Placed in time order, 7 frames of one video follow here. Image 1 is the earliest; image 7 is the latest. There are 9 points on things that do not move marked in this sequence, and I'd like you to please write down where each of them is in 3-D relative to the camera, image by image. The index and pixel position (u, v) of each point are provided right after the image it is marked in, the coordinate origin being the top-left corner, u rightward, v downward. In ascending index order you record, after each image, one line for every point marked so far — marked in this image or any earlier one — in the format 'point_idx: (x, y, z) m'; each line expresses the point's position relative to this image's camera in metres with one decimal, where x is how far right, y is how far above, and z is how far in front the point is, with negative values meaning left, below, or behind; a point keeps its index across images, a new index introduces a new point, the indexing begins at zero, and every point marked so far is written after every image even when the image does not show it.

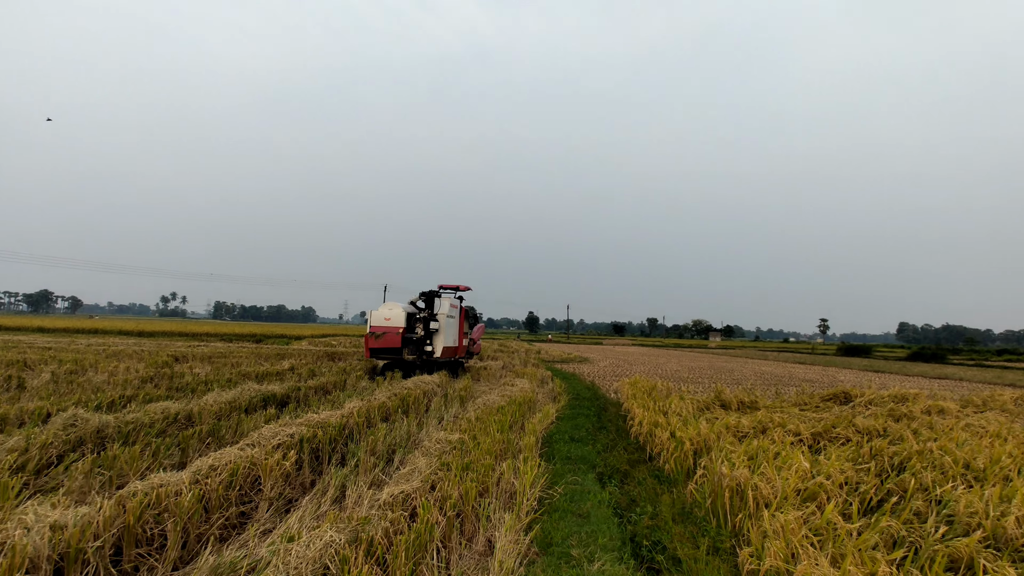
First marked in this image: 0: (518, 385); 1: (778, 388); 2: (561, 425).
0: (+0.1, -2.1, +10.9) m
1: (+7.1, -2.7, +13.2) m
2: (+0.6, -1.7, +6.3) m
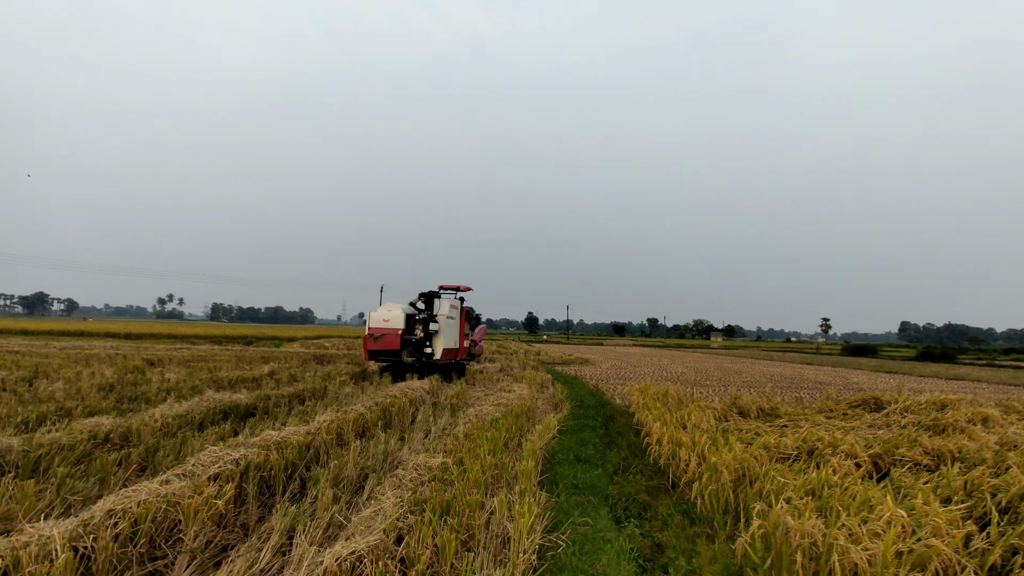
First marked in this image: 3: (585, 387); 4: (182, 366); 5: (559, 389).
0: (+0.1, -2.1, +10.1) m
1: (+7.1, -2.6, +12.4) m
2: (+0.6, -1.7, +5.5) m
3: (+1.8, -2.4, +11.9) m
4: (-8.3, -1.9, +12.4) m
5: (+1.0, -2.1, +10.5) m
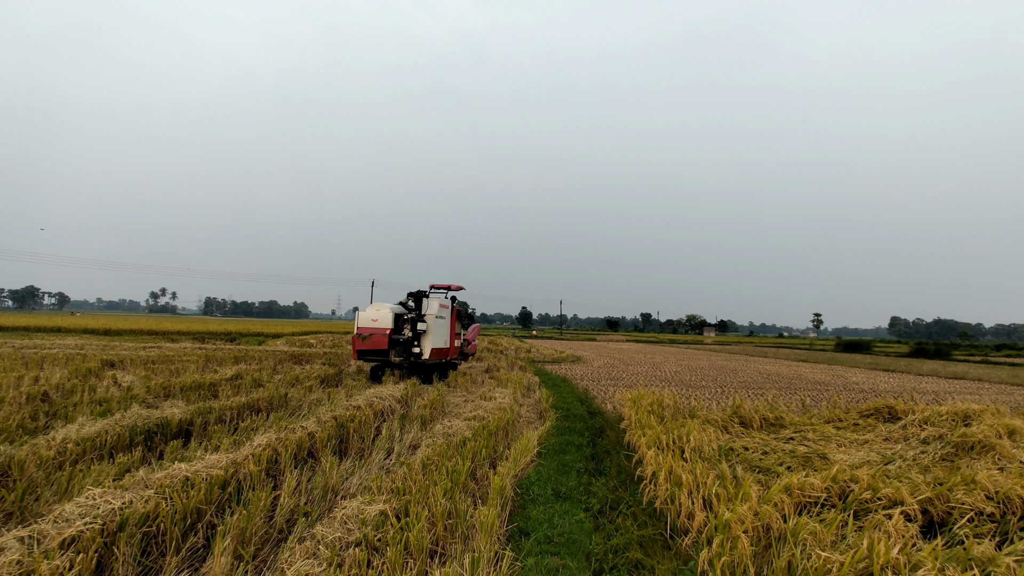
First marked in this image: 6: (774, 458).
0: (-0.3, -2.0, +9.3) m
1: (+6.7, -2.5, +11.7) m
2: (+0.3, -1.7, +4.7) m
3: (+1.4, -2.3, +11.1) m
4: (-8.6, -1.8, +11.5) m
5: (+0.6, -2.1, +9.7) m
6: (+2.8, -1.8, +5.3) m
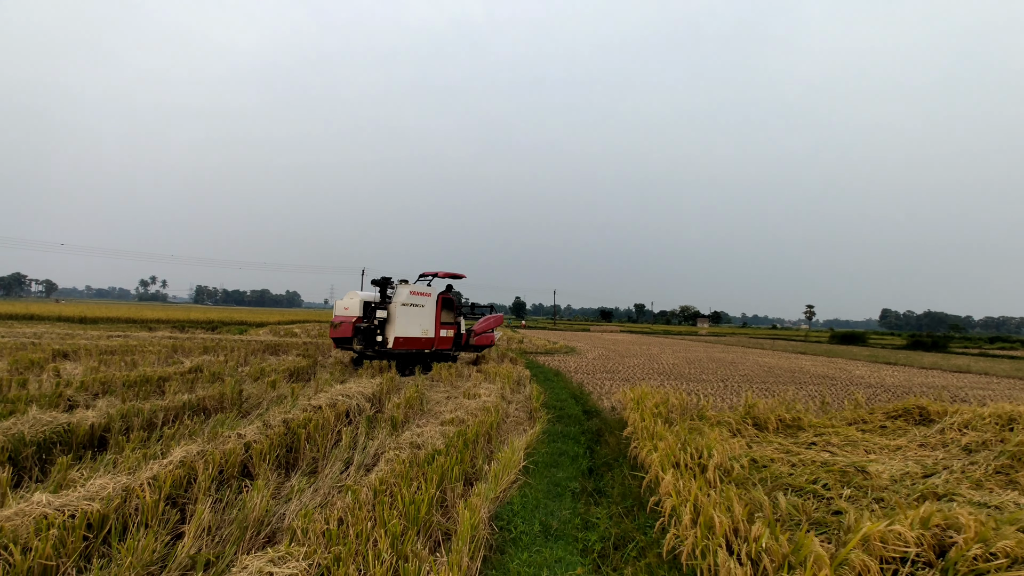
0: (-0.5, -1.8, +8.4) m
1: (+6.5, -2.3, +10.9) m
2: (+0.1, -1.5, +3.8) m
3: (+1.2, -2.0, +10.3) m
4: (-8.9, -1.5, +10.5) m
5: (+0.4, -1.8, +8.8) m
6: (+2.6, -1.7, +4.4) m
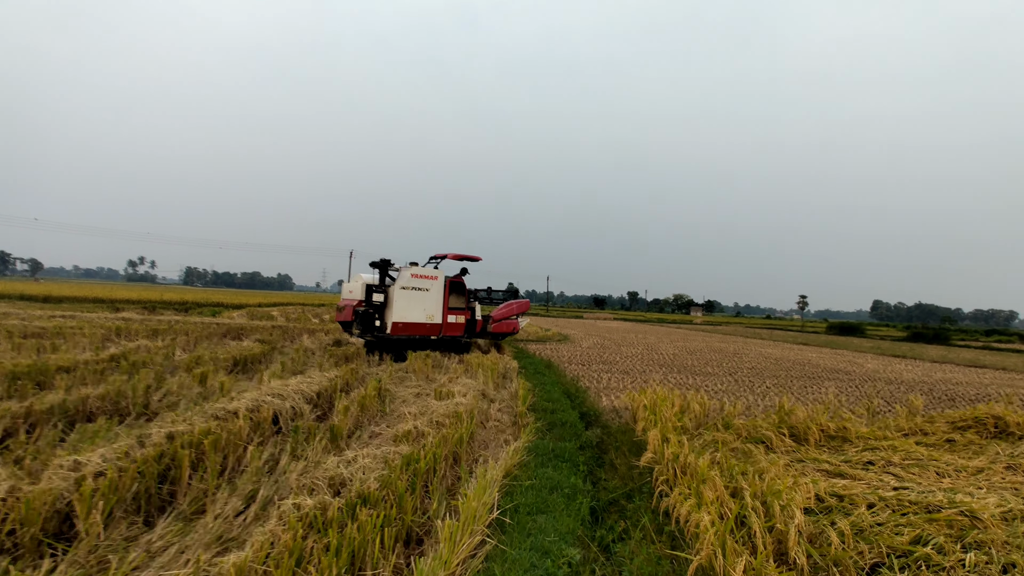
0: (-0.7, -1.4, +7.0) m
1: (+6.2, -2.0, +9.7) m
2: (0.0, -1.3, +2.4) m
3: (+0.9, -1.7, +8.9) m
4: (-9.1, -1.0, +9.0) m
5: (+0.2, -1.5, +7.5) m
6: (+2.4, -1.5, +3.1) m
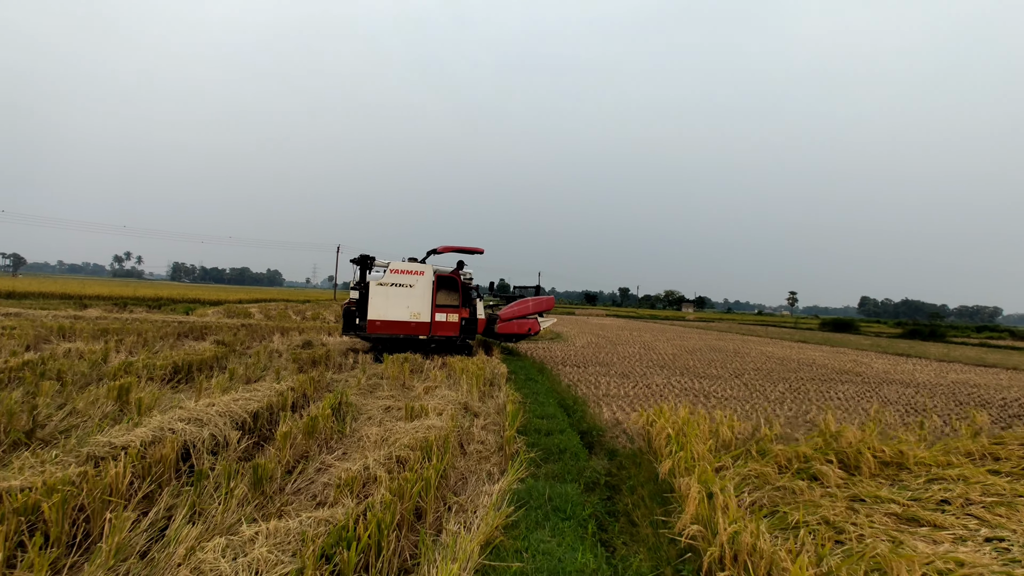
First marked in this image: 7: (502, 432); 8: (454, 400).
0: (-0.9, -1.4, +6.0) m
1: (+6.0, -1.9, +8.7) m
2: (-0.1, -1.3, +1.4) m
3: (+0.7, -1.6, +7.9) m
4: (-9.3, -0.9, +7.8) m
5: (0.0, -1.4, +6.4) m
6: (+2.3, -1.5, +2.1) m
7: (-0.1, -1.4, +5.0) m
8: (-0.7, -1.4, +6.0) m
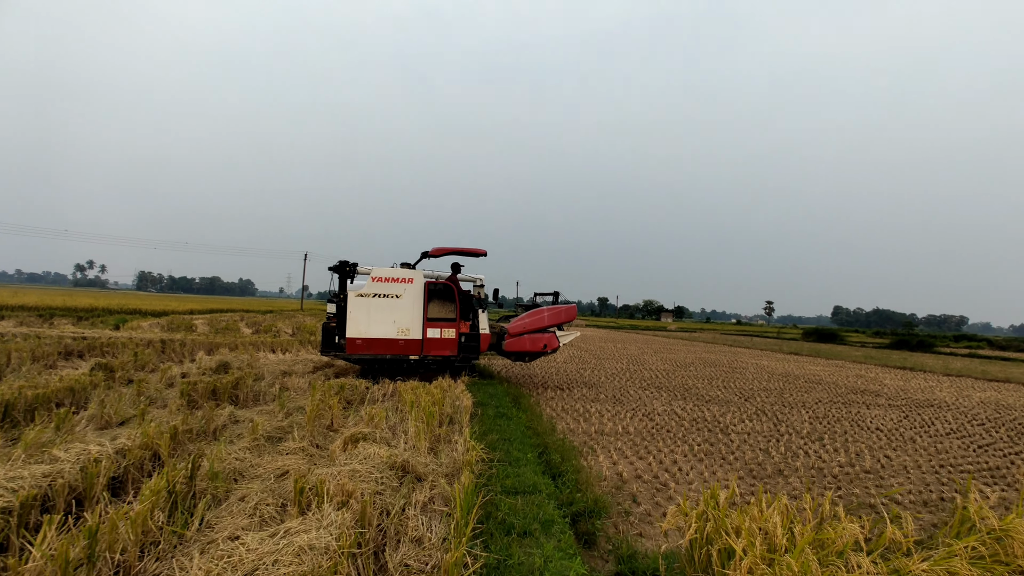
0: (-1.2, -1.4, +3.9) m
1: (+5.5, -2.0, +7.0) m
2: (-0.2, -1.2, -0.6) m
3: (+0.3, -1.7, +5.9) m
4: (-9.7, -1.0, +5.4) m
5: (-0.3, -1.5, +4.4) m
6: (+2.2, -1.4, +0.2) m
7: (-0.4, -1.4, +3.0) m
8: (-1.0, -1.4, +4.0) m
